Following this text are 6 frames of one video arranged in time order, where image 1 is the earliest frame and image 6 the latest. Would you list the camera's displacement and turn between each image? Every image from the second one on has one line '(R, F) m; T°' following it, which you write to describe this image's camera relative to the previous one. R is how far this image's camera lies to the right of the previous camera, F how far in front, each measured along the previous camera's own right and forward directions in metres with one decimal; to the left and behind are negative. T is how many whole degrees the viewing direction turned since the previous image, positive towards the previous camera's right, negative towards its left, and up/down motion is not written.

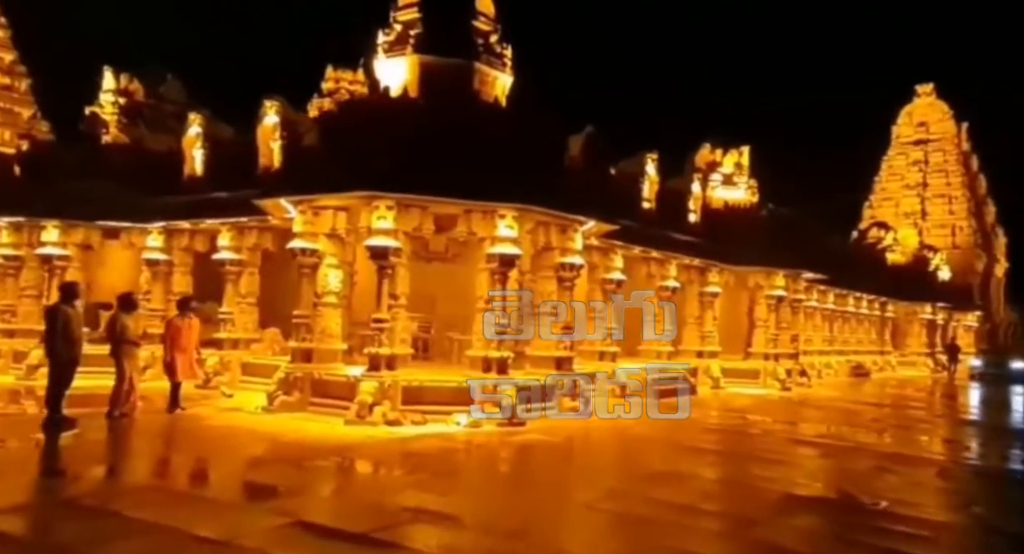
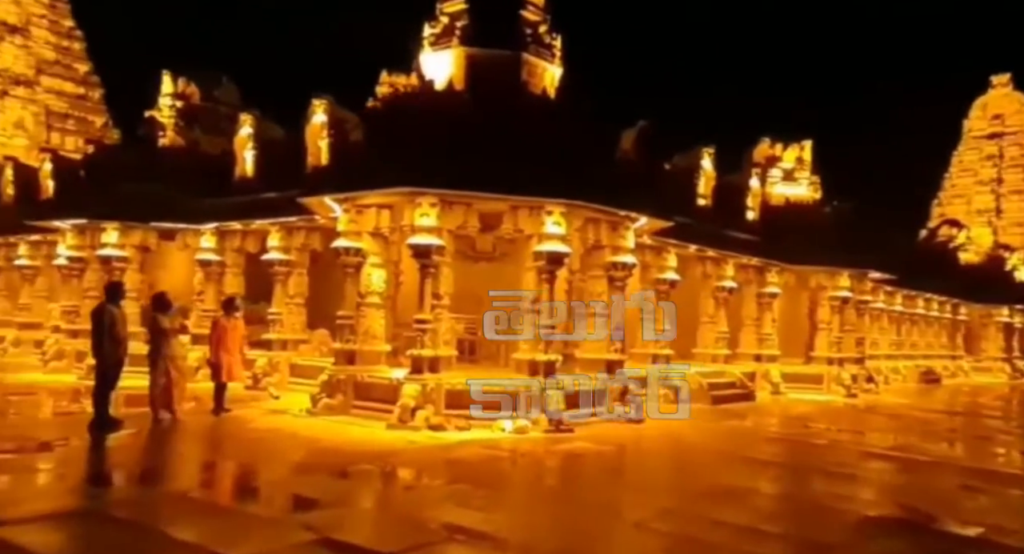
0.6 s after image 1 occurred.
(0.0, +0.4) m; -4°
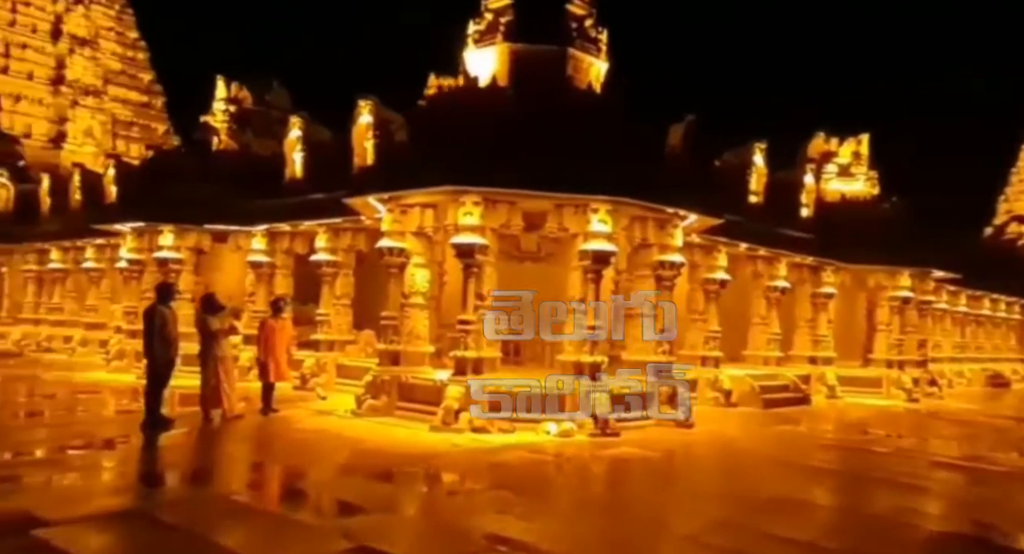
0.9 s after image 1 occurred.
(0.0, +0.2) m; -4°
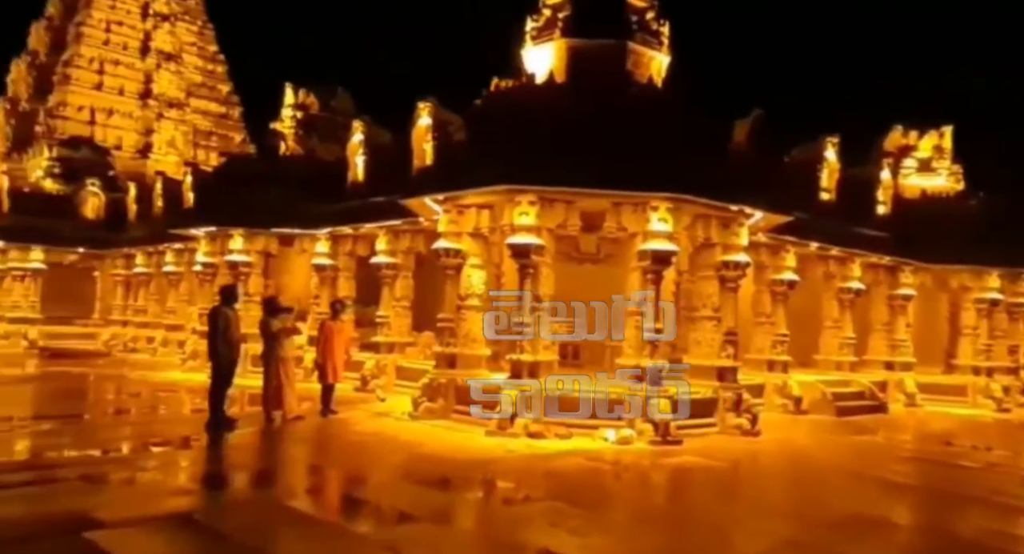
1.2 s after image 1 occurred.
(+0.1, +0.2) m; -5°
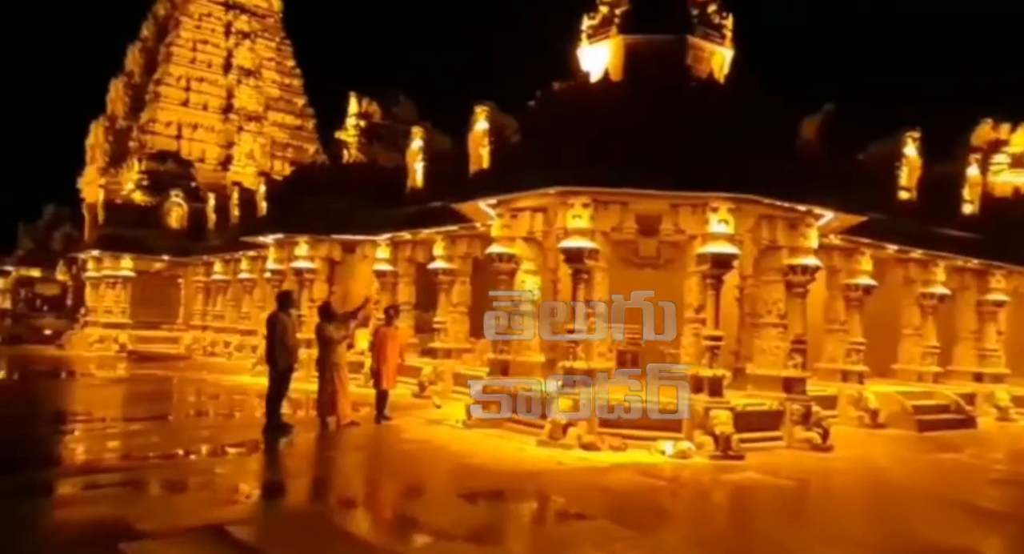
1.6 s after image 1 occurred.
(+0.2, +0.2) m; -6°
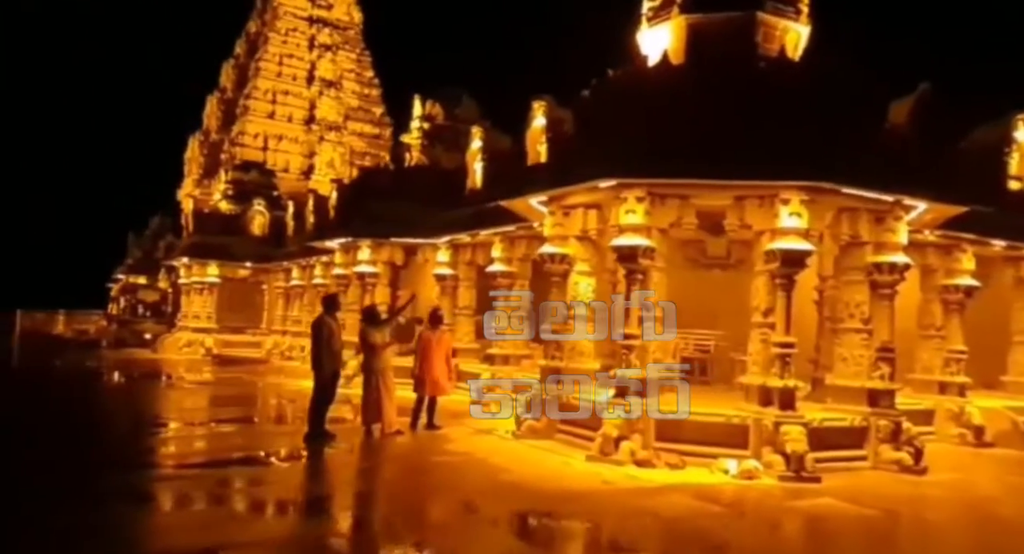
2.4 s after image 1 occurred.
(+0.4, +0.6) m; -7°
